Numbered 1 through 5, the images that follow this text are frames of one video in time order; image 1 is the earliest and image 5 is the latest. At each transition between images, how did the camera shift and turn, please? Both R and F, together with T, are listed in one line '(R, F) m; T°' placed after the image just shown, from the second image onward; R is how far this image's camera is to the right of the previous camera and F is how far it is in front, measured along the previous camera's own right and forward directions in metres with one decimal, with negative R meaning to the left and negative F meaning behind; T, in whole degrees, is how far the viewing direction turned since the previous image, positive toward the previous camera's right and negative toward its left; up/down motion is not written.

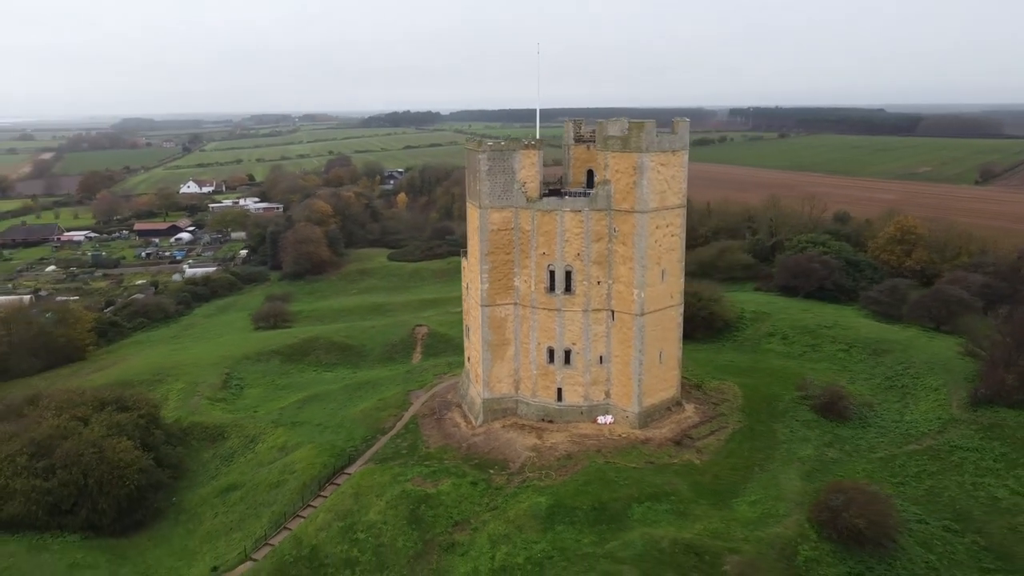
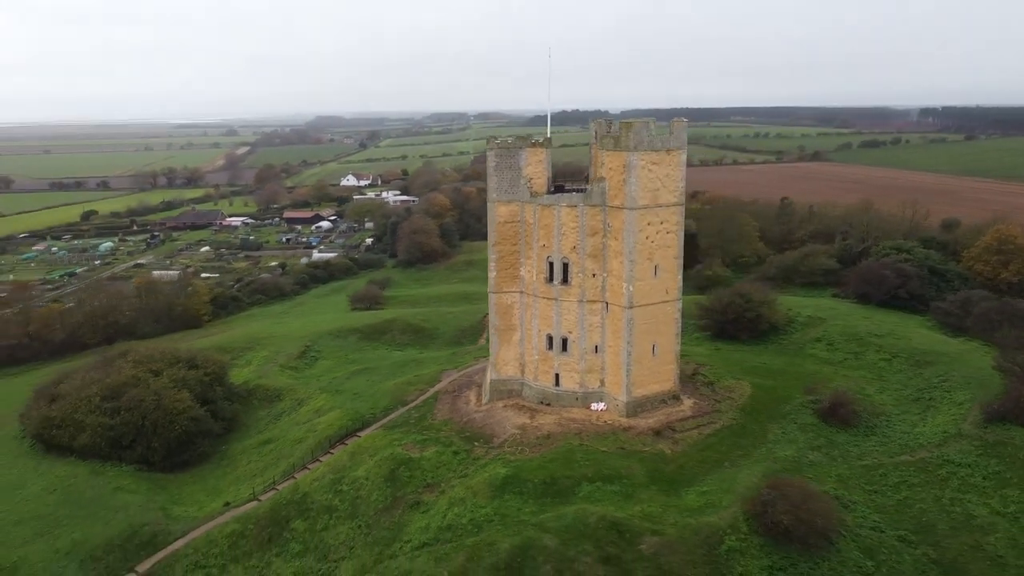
(+7.1, -1.5) m; -12°
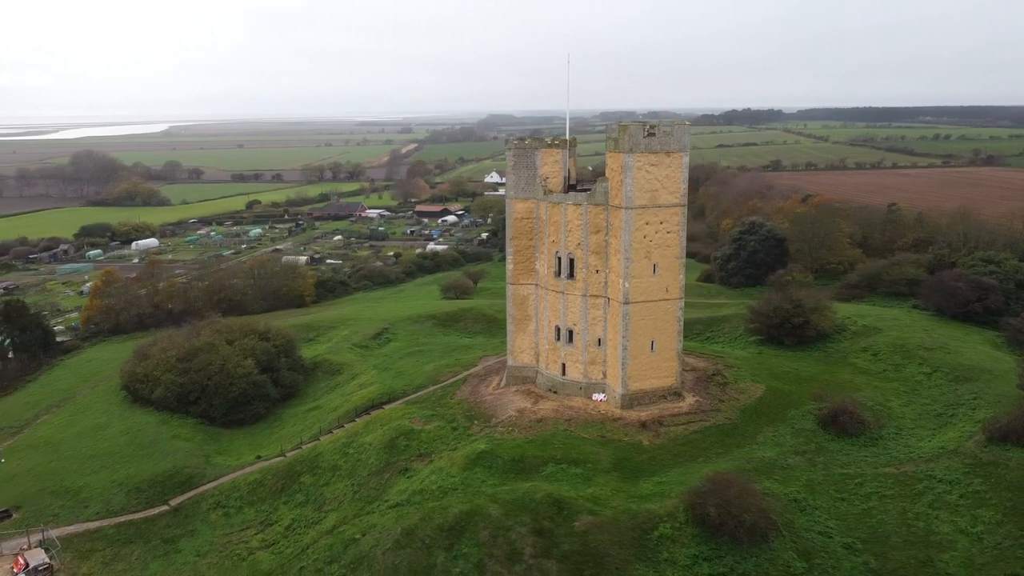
(+7.0, -1.5) m; -12°
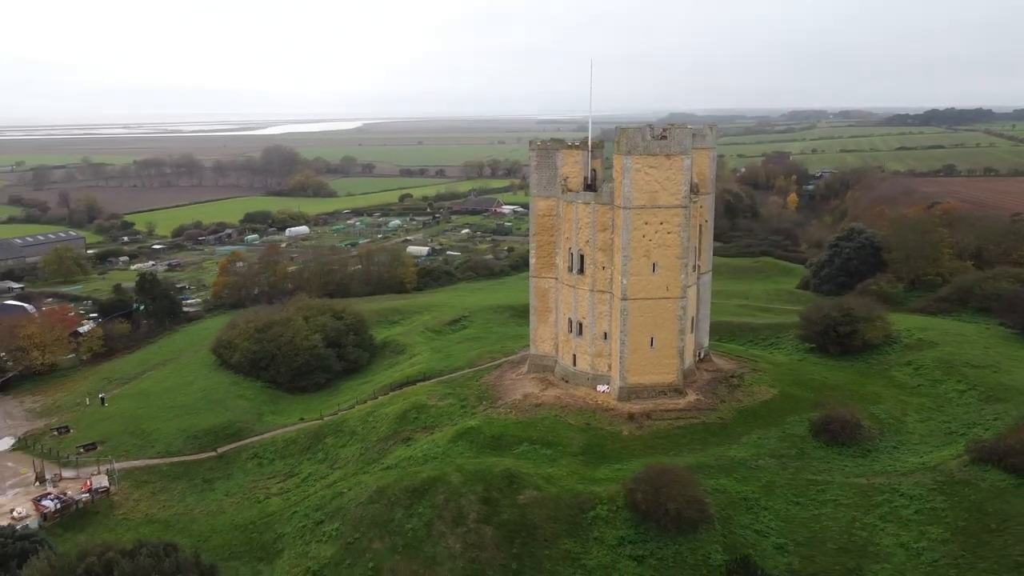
(+7.6, -1.6) m; -12°
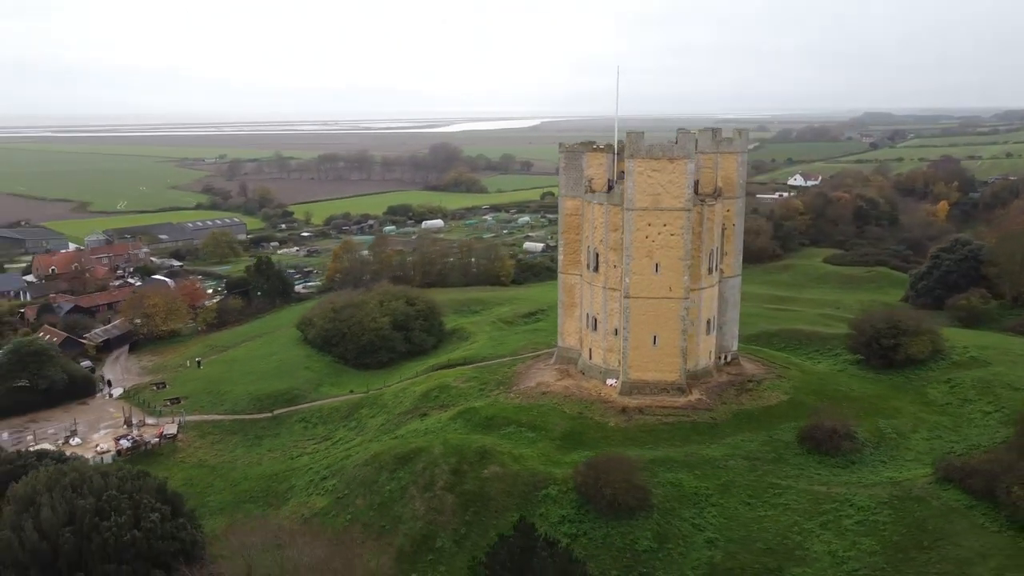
(+7.6, -1.6) m; -12°
